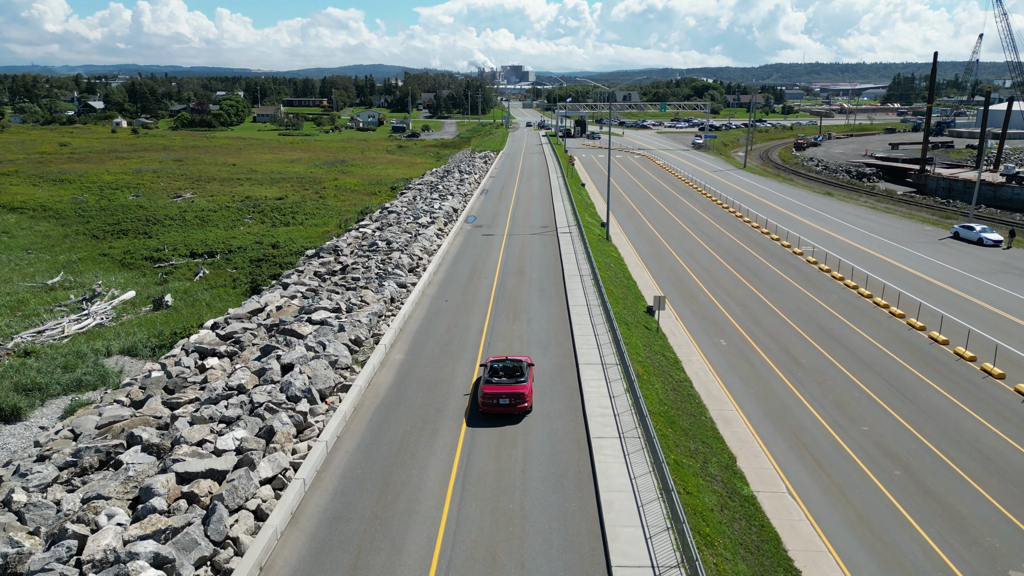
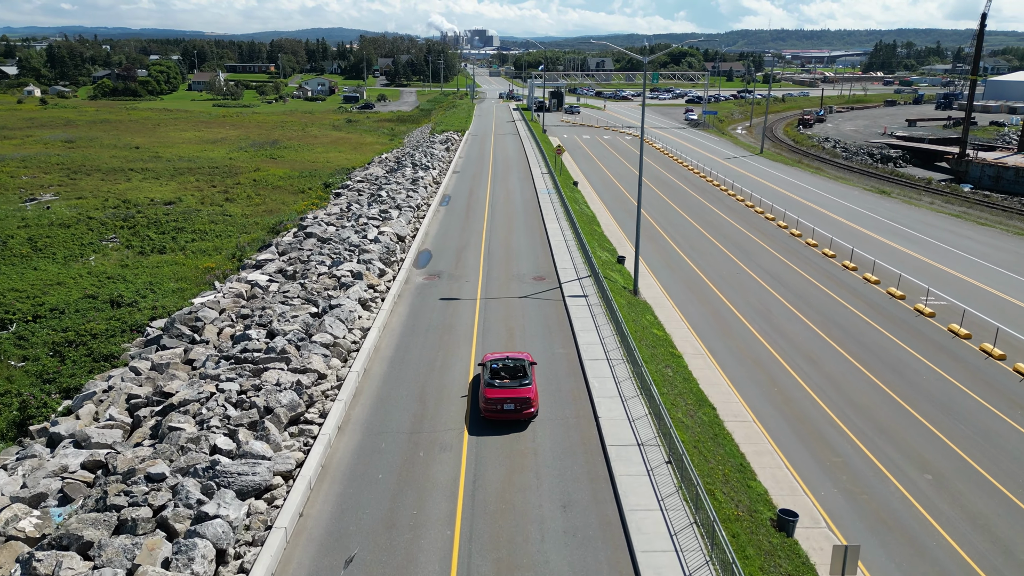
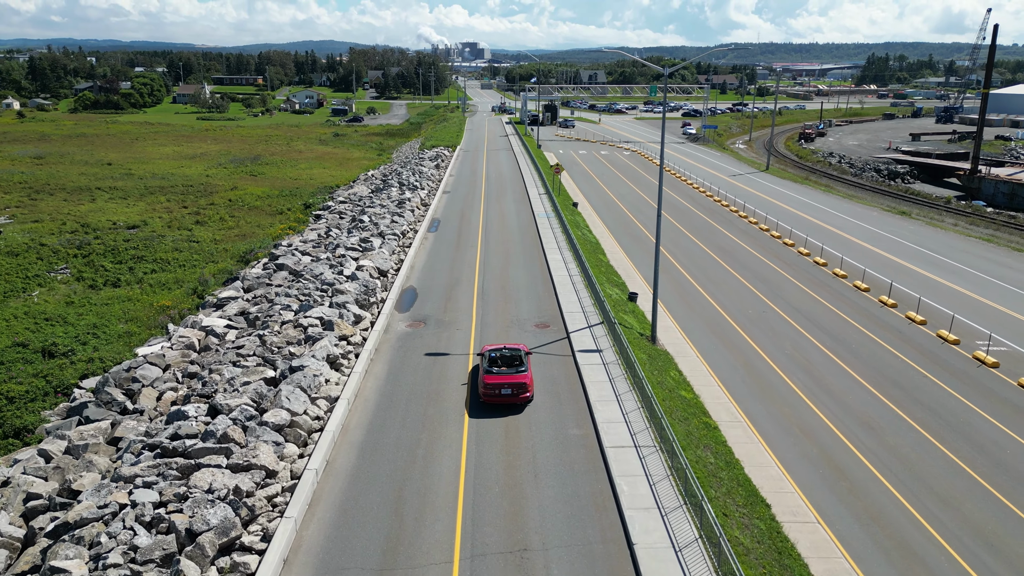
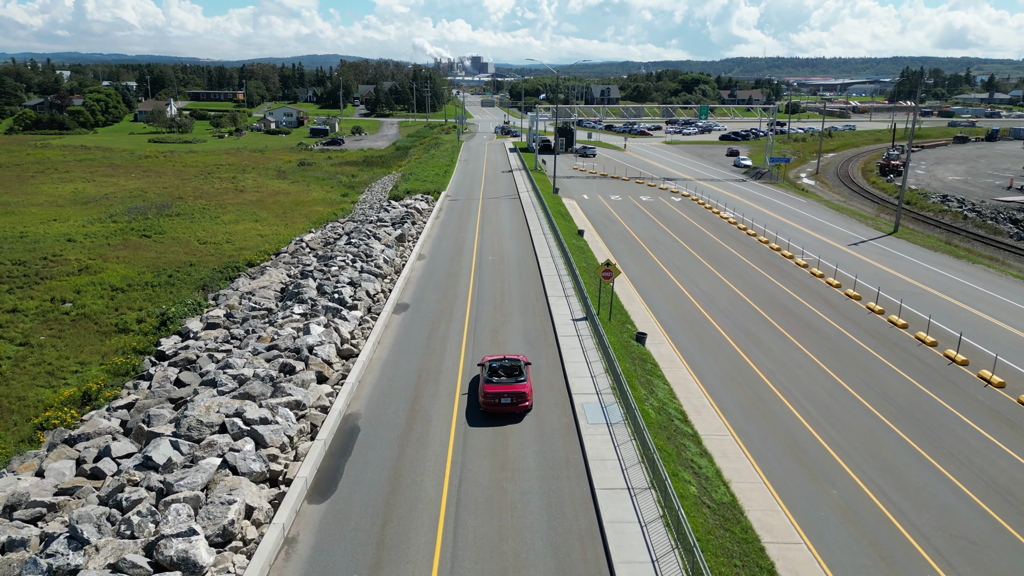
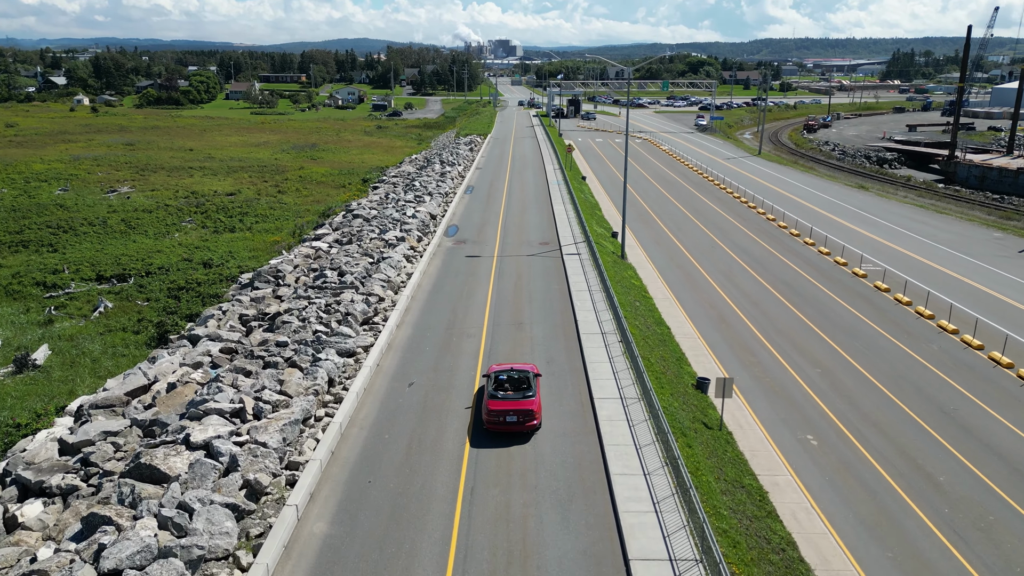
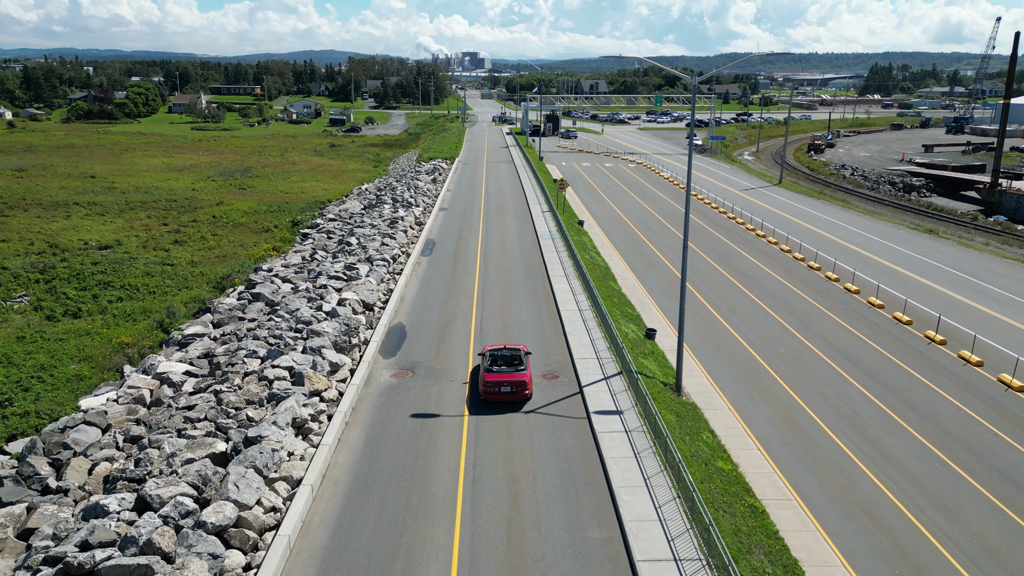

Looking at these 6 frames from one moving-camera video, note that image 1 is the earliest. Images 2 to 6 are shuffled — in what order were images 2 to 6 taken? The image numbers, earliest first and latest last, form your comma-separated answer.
5, 2, 3, 6, 4
